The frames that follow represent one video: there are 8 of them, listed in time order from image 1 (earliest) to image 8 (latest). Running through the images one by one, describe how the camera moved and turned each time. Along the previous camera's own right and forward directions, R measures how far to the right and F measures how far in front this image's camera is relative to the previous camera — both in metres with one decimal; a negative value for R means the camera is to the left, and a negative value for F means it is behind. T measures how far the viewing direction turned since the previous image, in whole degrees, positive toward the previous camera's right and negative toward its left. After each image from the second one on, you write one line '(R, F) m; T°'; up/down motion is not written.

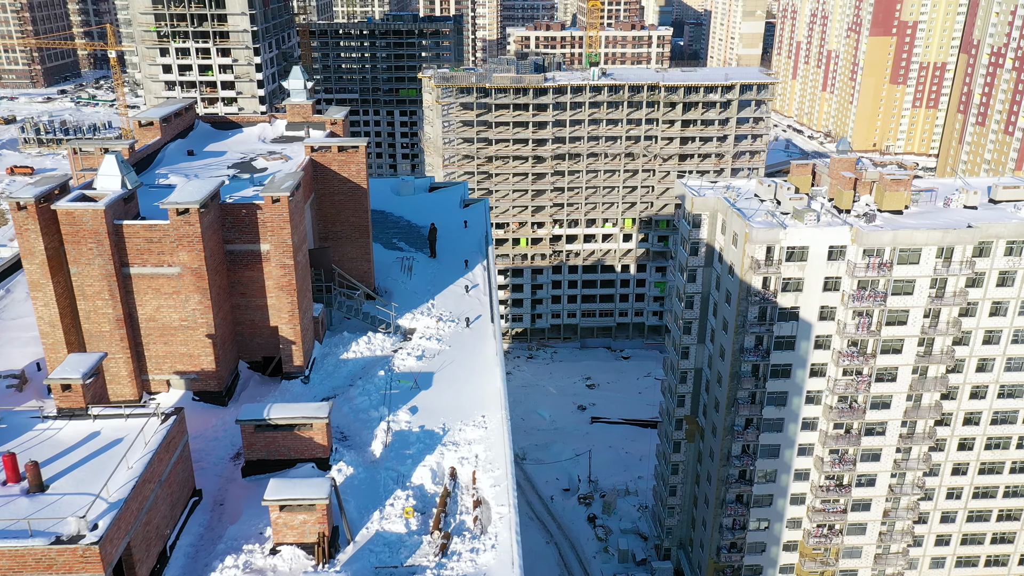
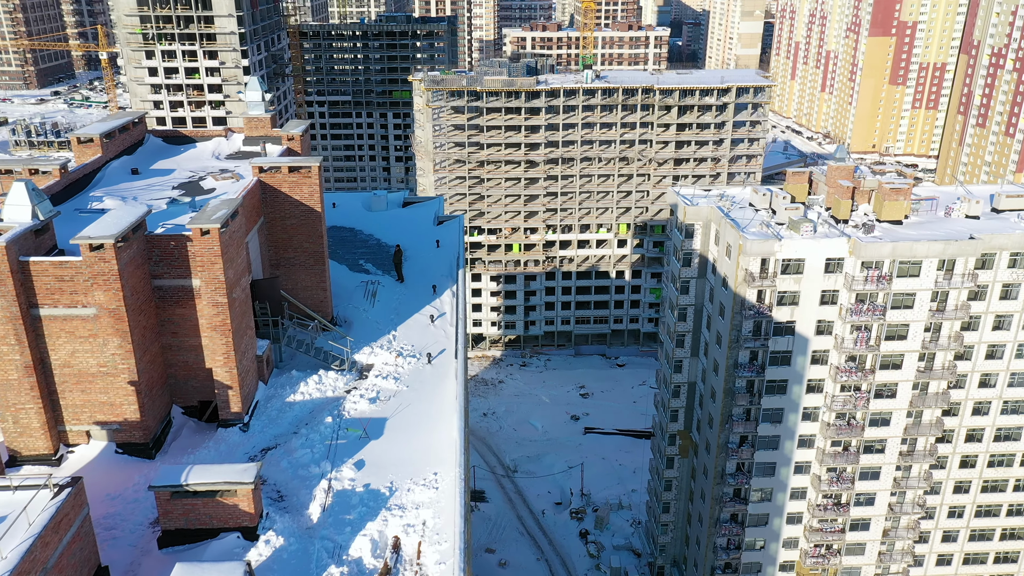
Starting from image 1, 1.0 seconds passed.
(+0.9, +1.9) m; 0°
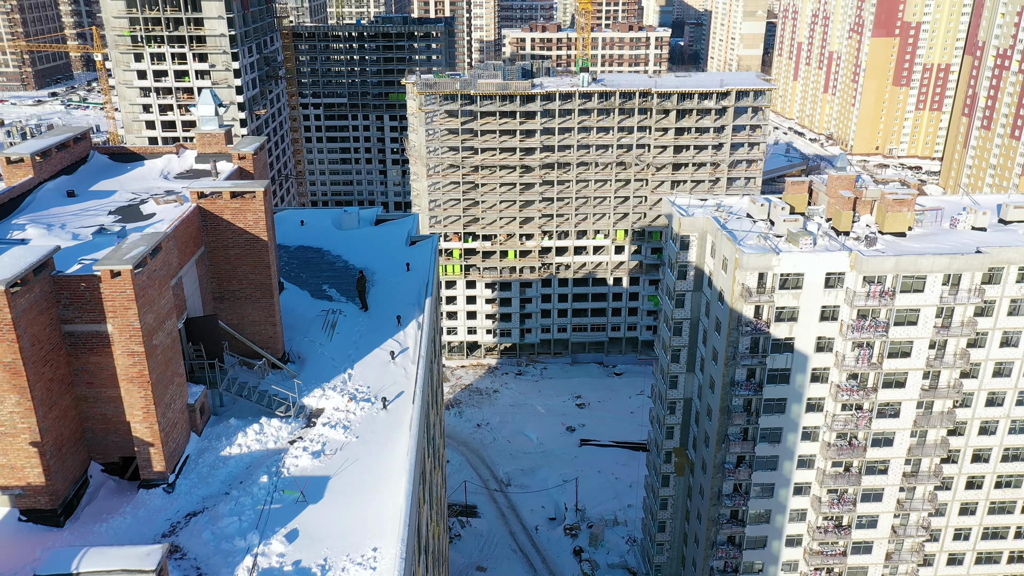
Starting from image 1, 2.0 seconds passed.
(+0.9, +2.0) m; 0°
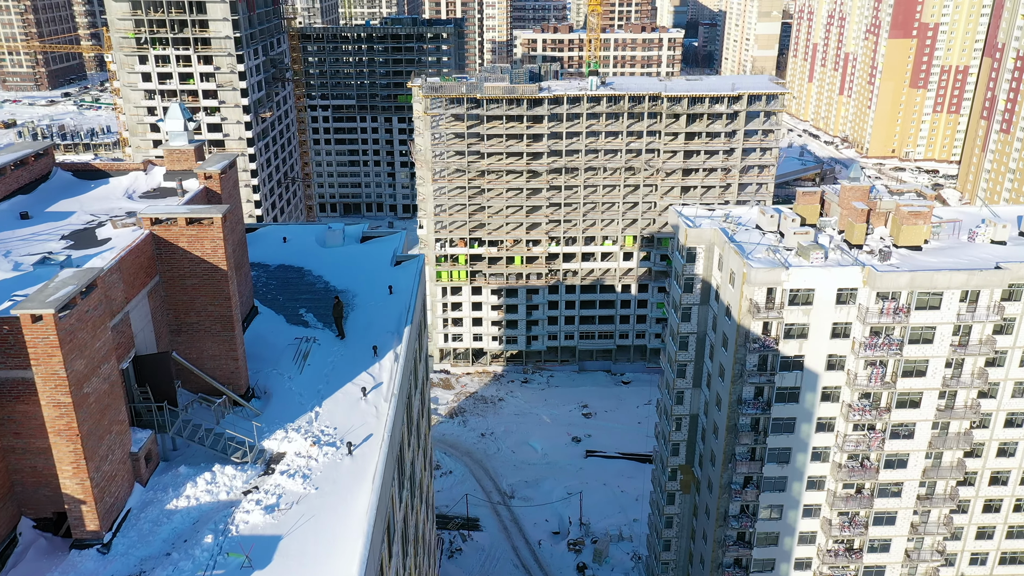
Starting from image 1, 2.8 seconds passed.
(+0.8, +1.6) m; -1°
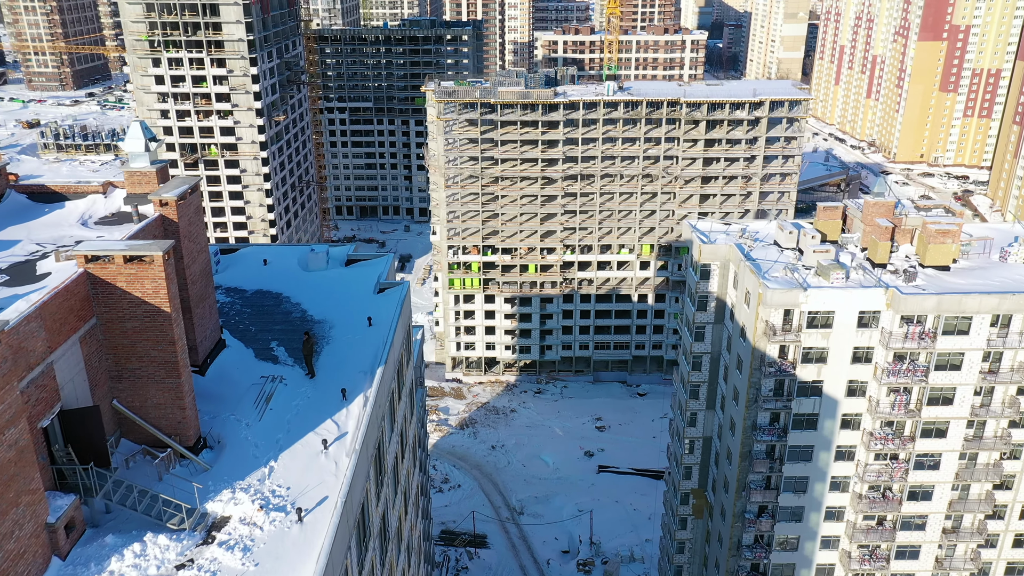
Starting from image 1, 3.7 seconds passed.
(+1.0, +2.0) m; -2°
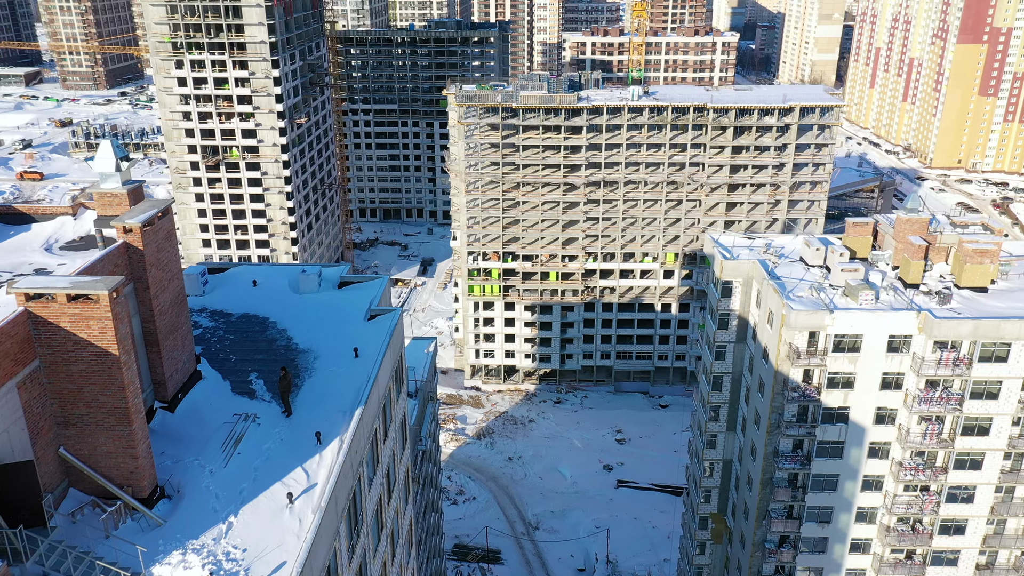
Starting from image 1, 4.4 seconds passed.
(+0.9, +1.7) m; -2°
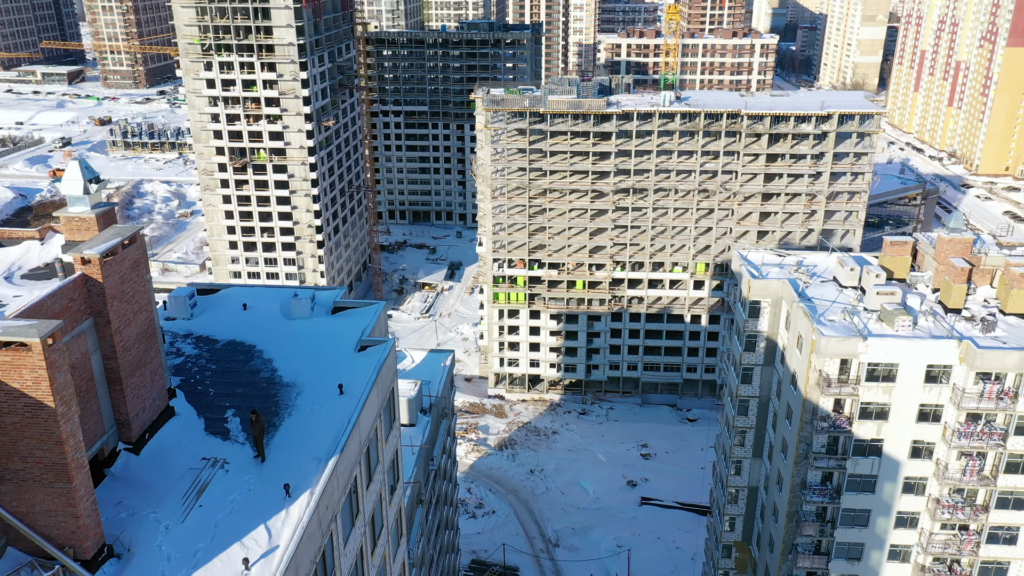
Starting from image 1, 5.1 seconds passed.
(+0.9, +1.8) m; -2°
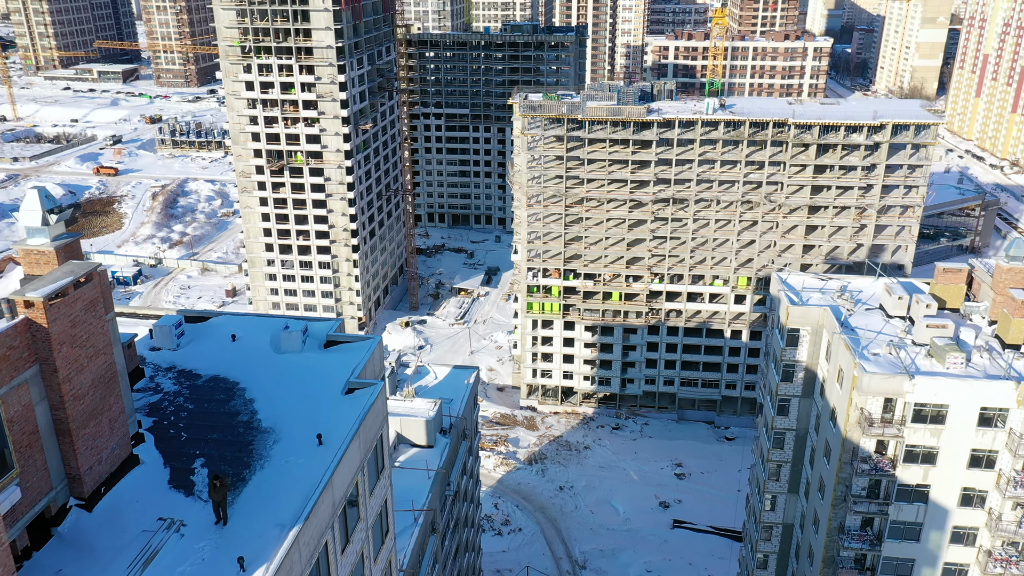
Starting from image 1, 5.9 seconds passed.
(+1.1, +2.1) m; -3°
